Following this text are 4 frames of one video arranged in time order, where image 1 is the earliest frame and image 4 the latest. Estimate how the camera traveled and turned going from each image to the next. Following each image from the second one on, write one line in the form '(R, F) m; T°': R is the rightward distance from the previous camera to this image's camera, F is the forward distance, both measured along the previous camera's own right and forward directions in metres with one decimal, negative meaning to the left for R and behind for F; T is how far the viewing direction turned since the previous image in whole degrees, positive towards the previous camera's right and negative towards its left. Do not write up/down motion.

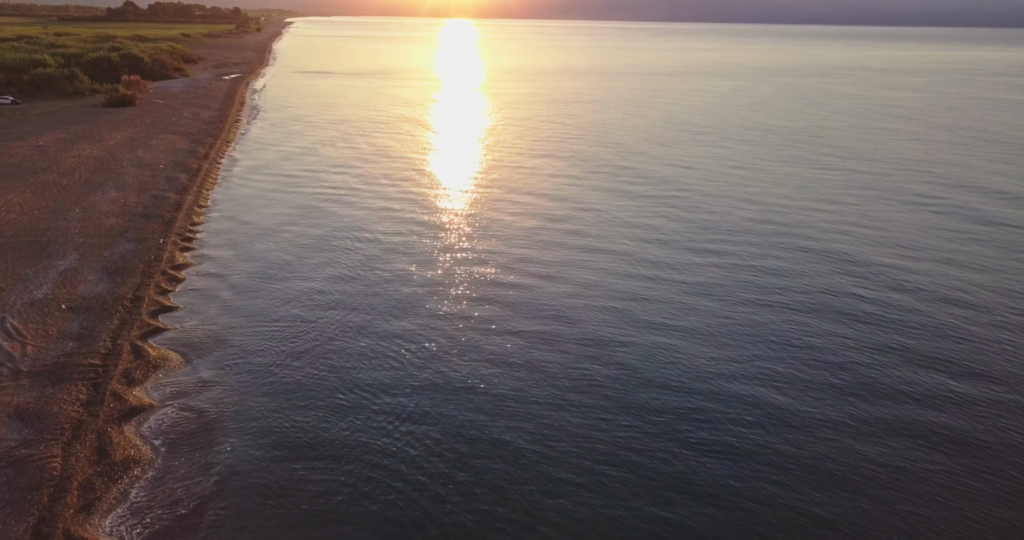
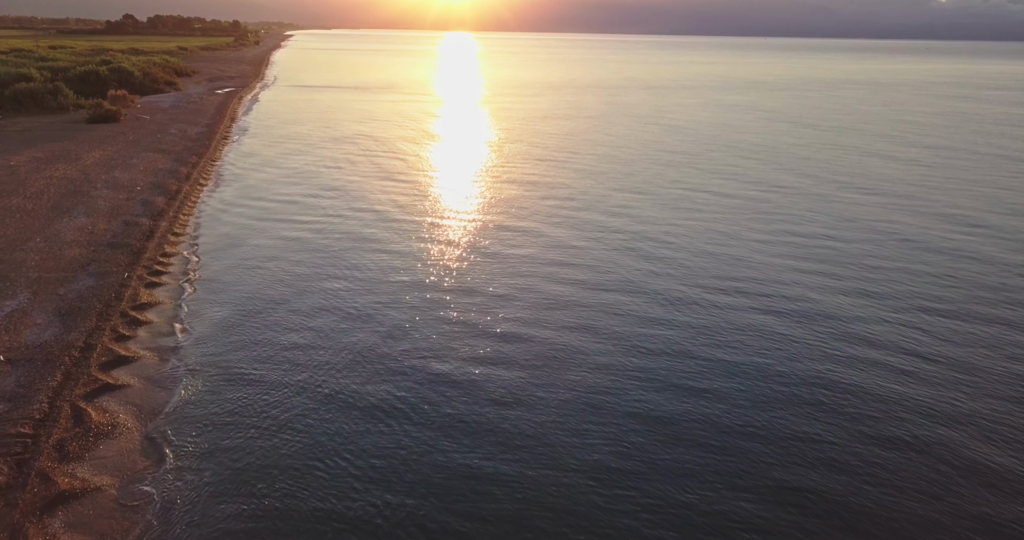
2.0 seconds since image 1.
(0.0, +0.9) m; 0°
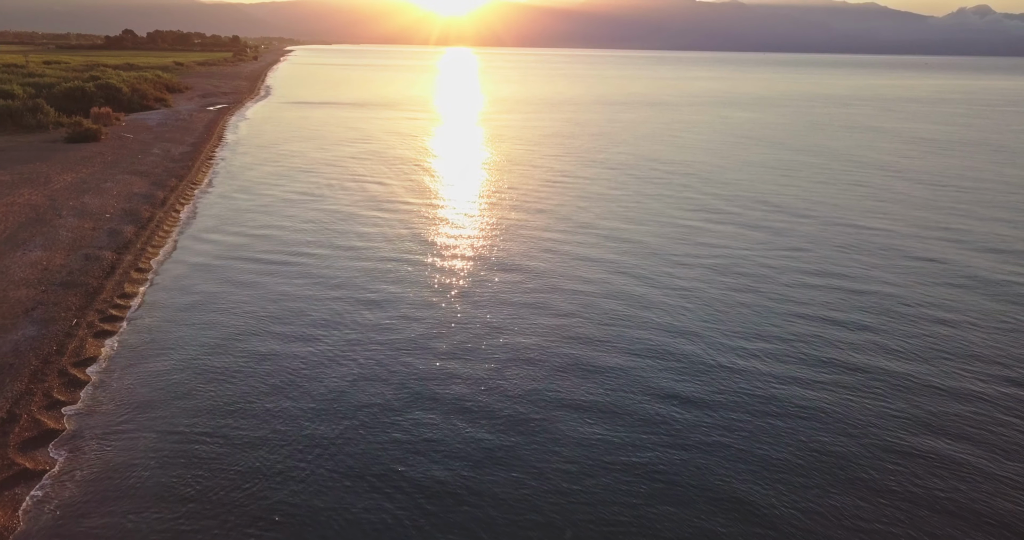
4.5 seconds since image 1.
(0.0, +1.1) m; 0°
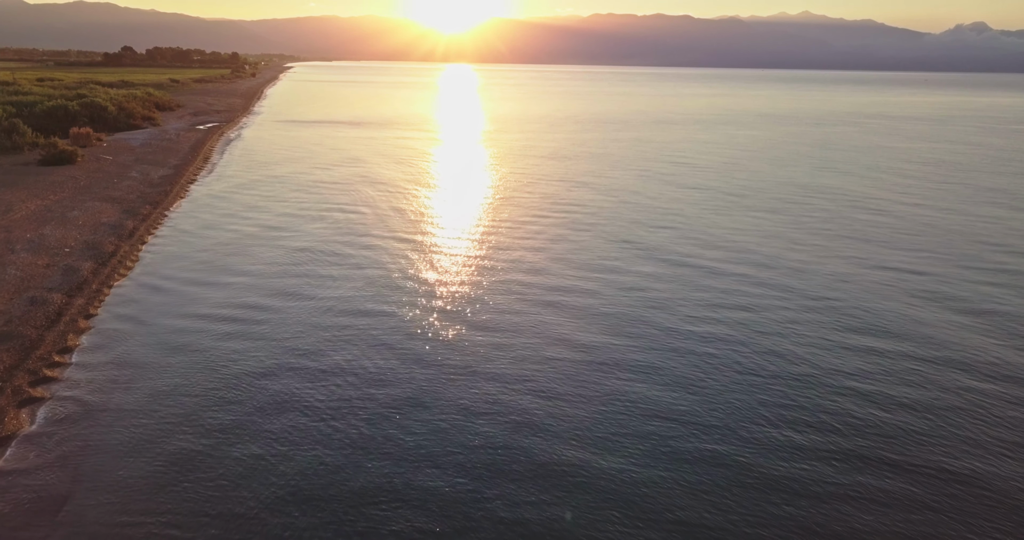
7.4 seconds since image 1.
(0.0, +1.2) m; 0°
